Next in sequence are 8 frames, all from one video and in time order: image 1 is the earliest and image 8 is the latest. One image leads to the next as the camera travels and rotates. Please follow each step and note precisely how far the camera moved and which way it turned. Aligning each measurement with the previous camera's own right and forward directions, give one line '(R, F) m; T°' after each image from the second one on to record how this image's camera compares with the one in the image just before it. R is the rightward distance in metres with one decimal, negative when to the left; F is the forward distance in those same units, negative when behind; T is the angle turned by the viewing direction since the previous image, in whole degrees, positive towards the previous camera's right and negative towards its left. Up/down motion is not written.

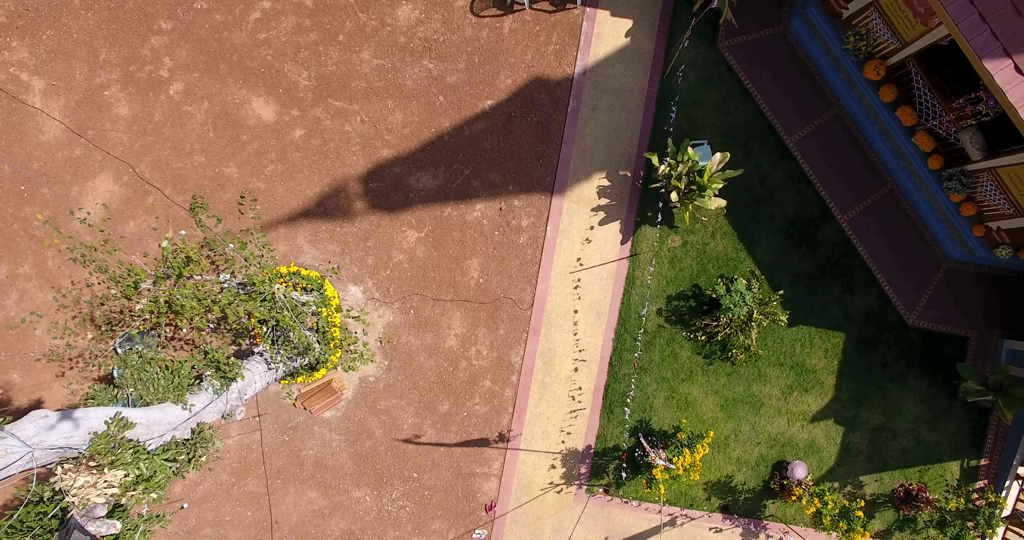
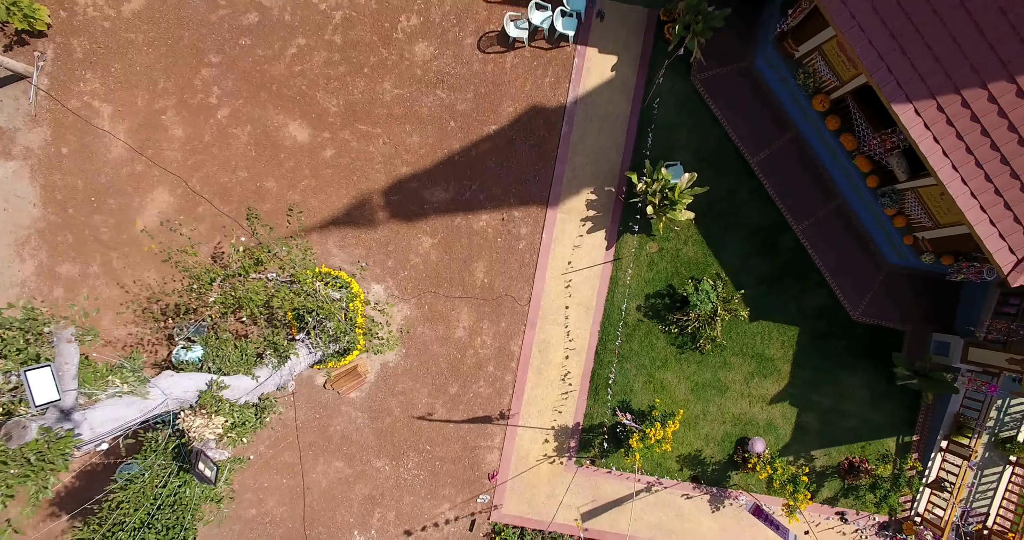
(+0.1, -1.6) m; 0°
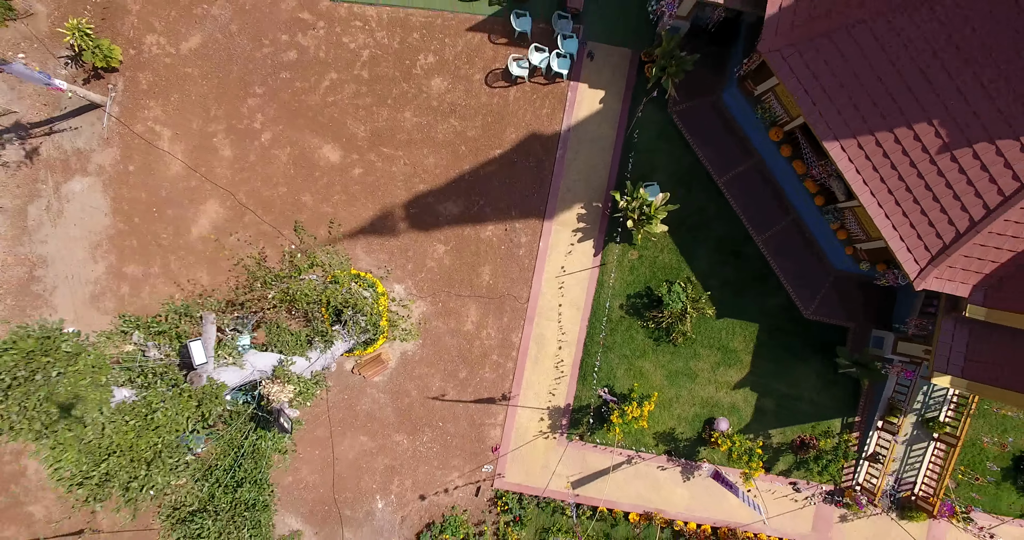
(0.0, -1.9) m; 0°
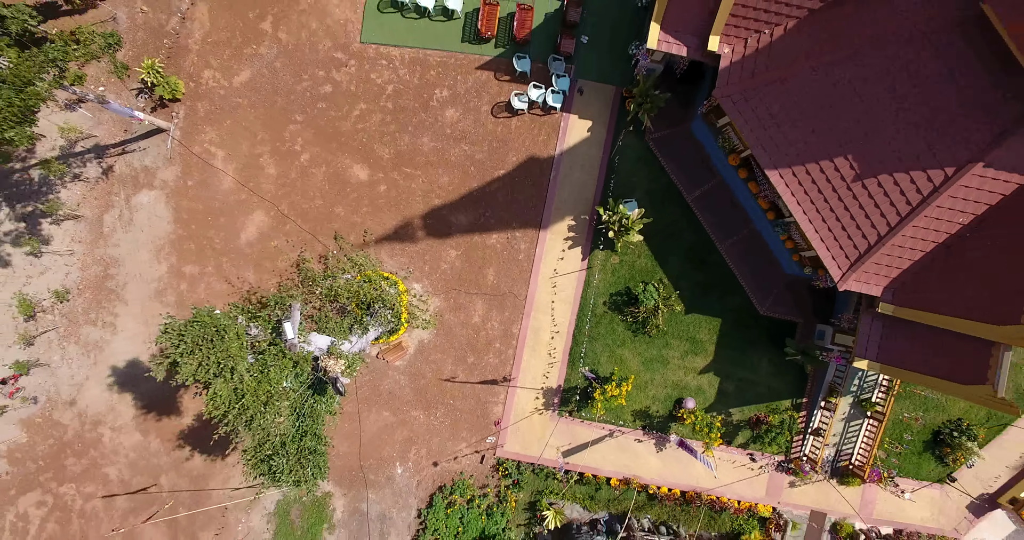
(0.0, -2.4) m; 0°
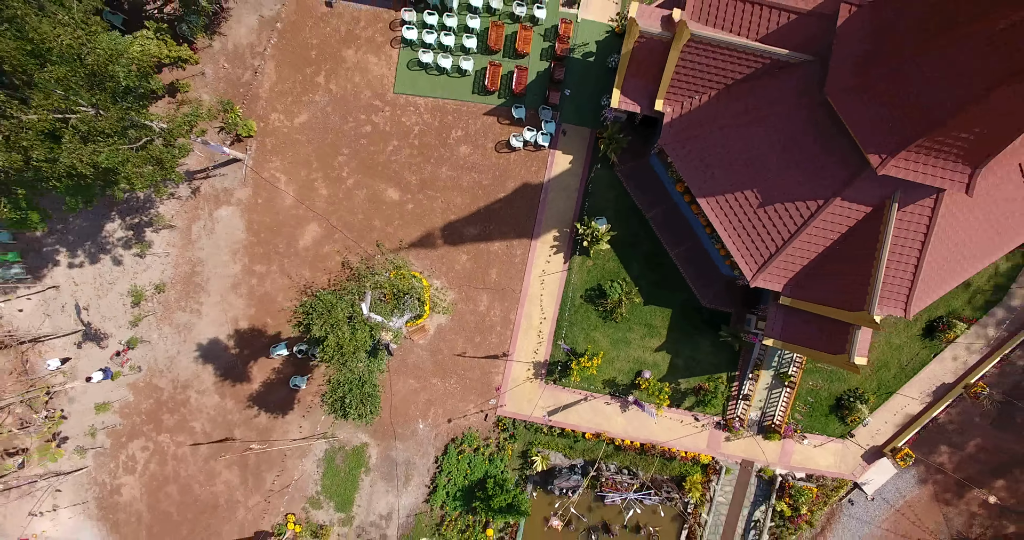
(+0.1, -4.5) m; 0°
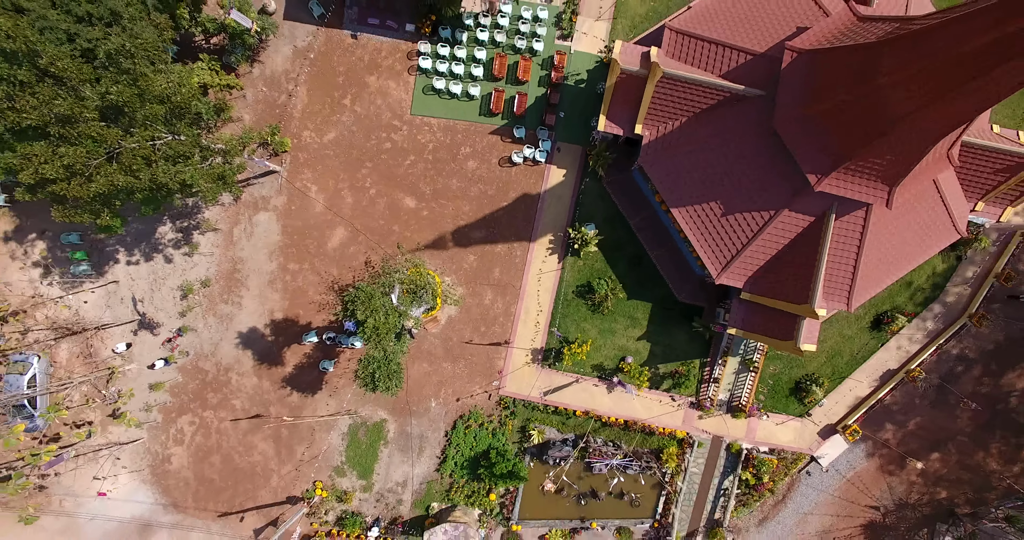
(0.0, -3.0) m; 0°
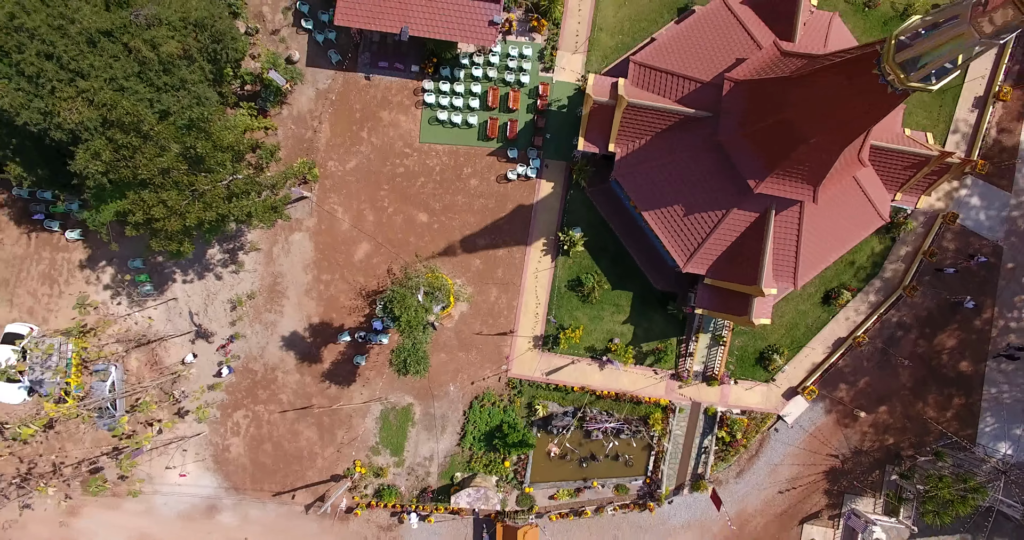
(0.0, -4.0) m; 0°
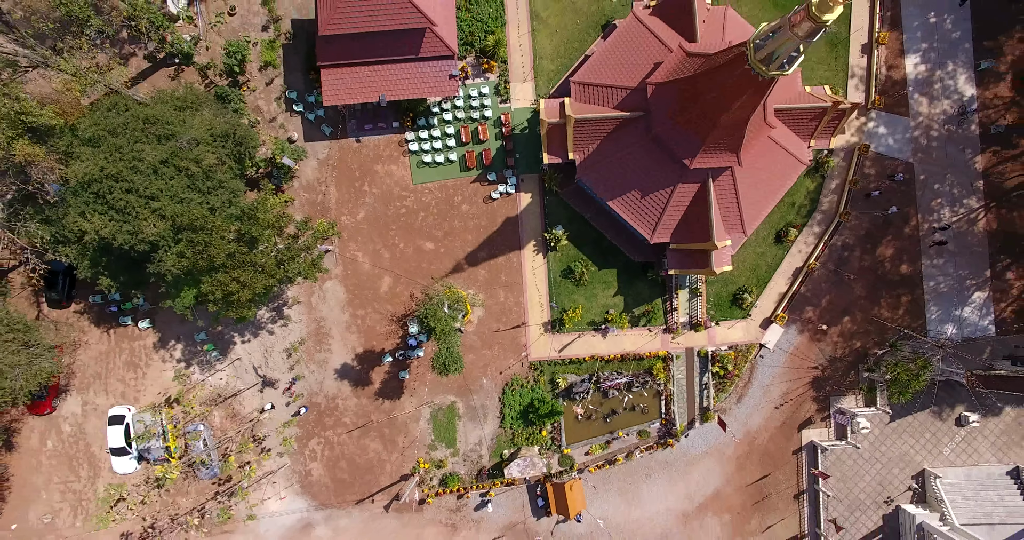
(+0.2, -4.9) m; 0°
